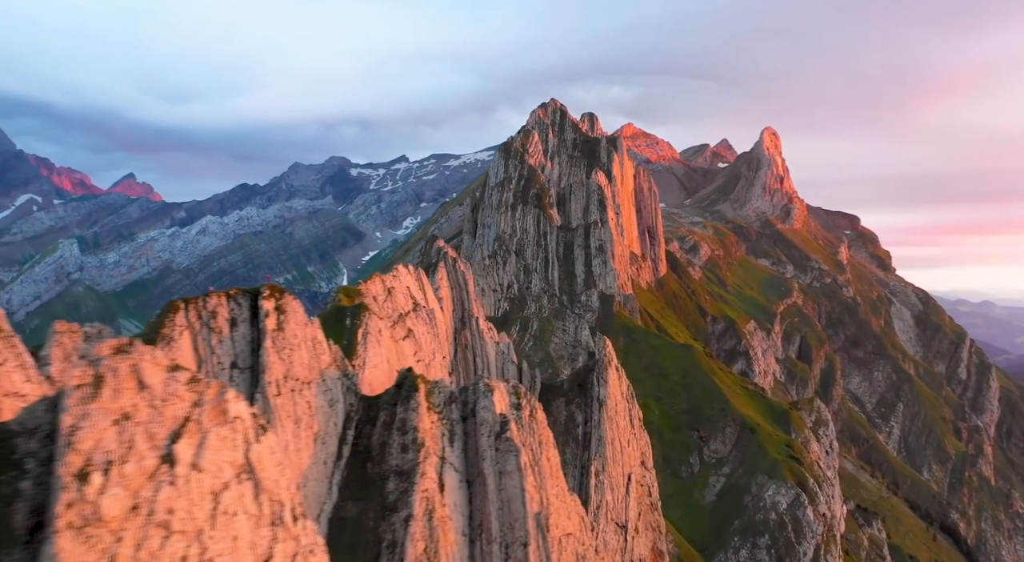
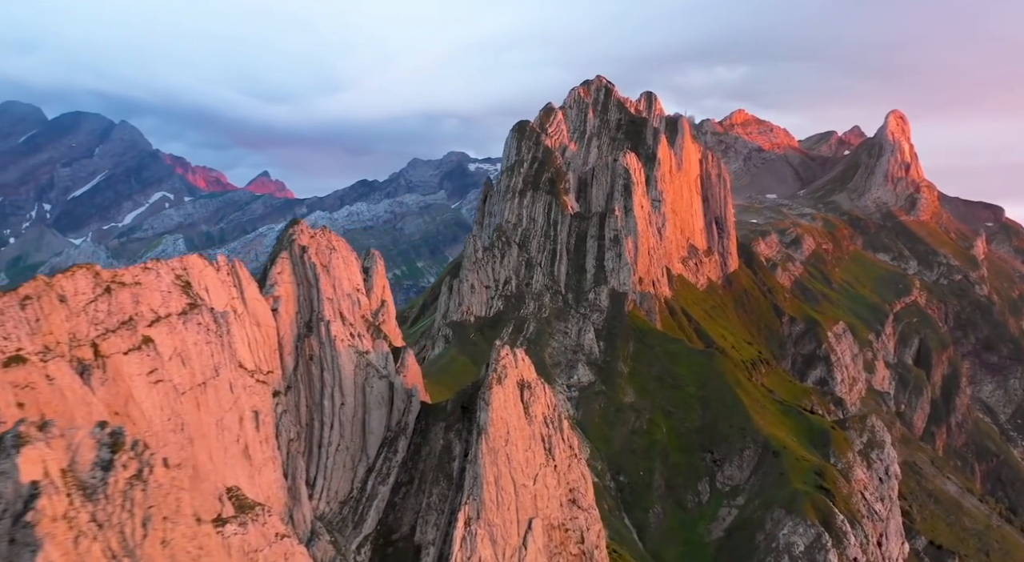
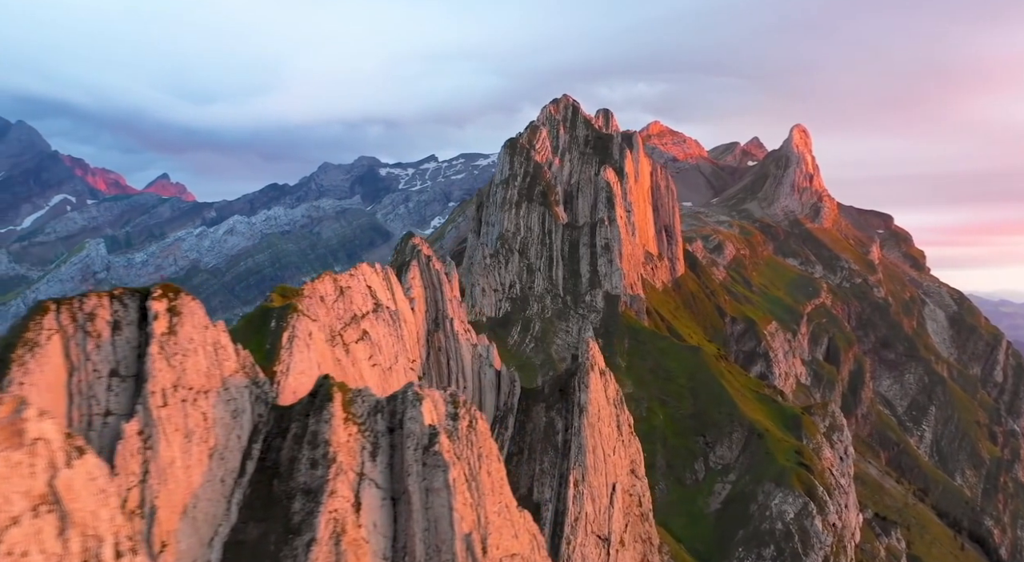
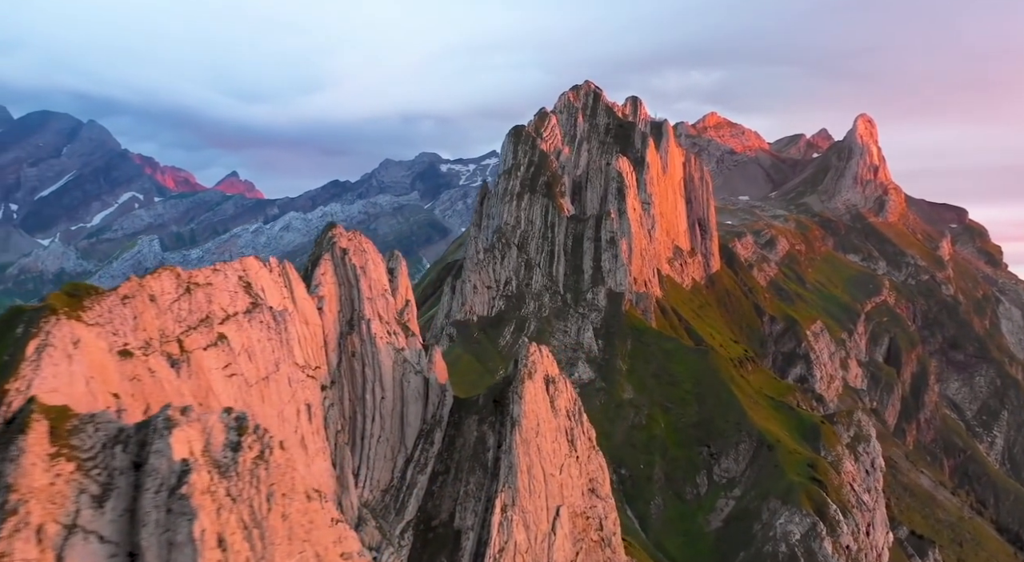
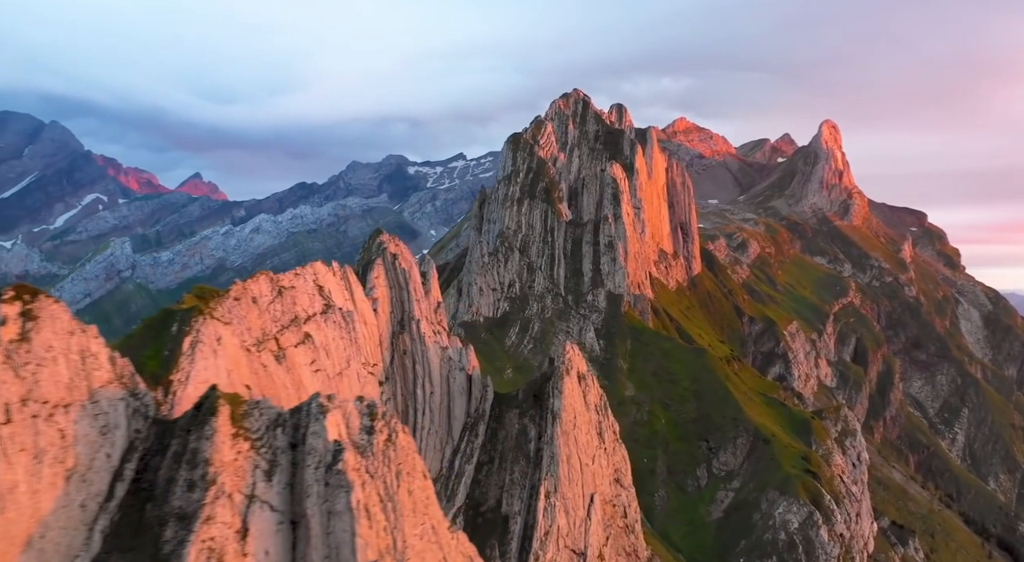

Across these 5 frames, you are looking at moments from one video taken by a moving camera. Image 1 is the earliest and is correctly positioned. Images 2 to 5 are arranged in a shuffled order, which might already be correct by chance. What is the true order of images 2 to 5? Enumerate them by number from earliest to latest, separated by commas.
3, 5, 4, 2
